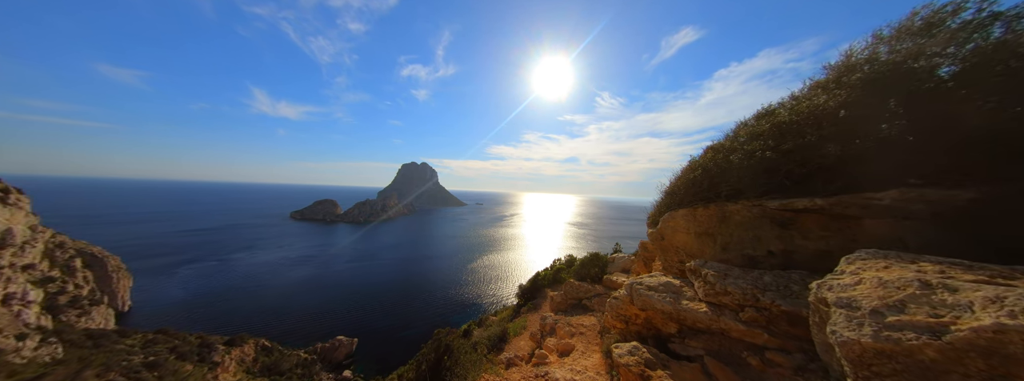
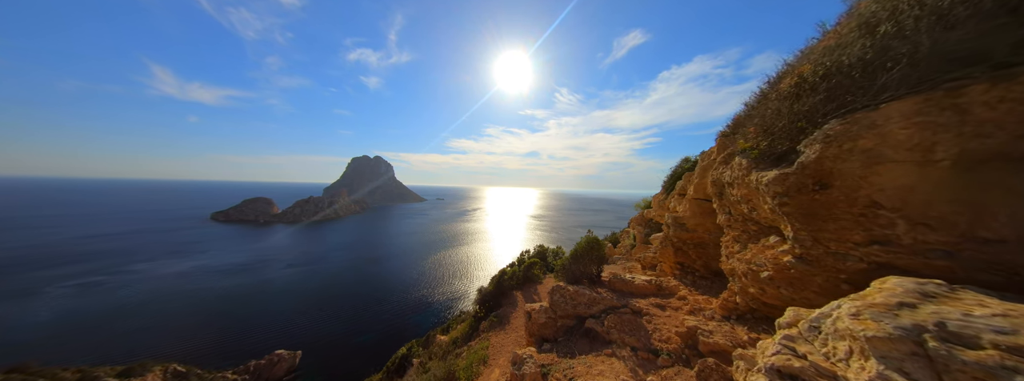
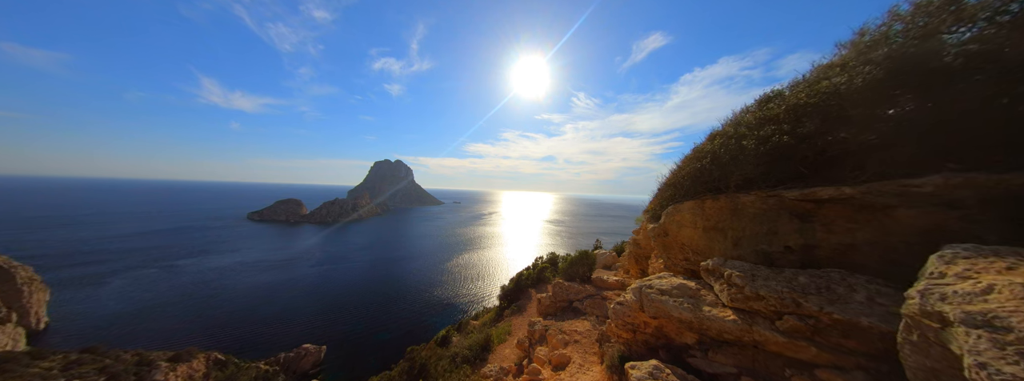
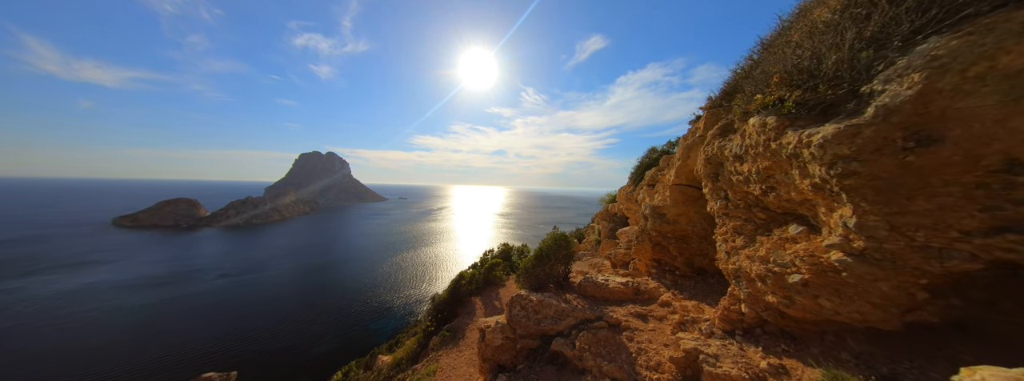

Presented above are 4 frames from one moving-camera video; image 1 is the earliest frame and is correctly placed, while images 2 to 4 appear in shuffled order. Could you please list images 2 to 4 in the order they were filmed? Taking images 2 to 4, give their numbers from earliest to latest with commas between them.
3, 2, 4
